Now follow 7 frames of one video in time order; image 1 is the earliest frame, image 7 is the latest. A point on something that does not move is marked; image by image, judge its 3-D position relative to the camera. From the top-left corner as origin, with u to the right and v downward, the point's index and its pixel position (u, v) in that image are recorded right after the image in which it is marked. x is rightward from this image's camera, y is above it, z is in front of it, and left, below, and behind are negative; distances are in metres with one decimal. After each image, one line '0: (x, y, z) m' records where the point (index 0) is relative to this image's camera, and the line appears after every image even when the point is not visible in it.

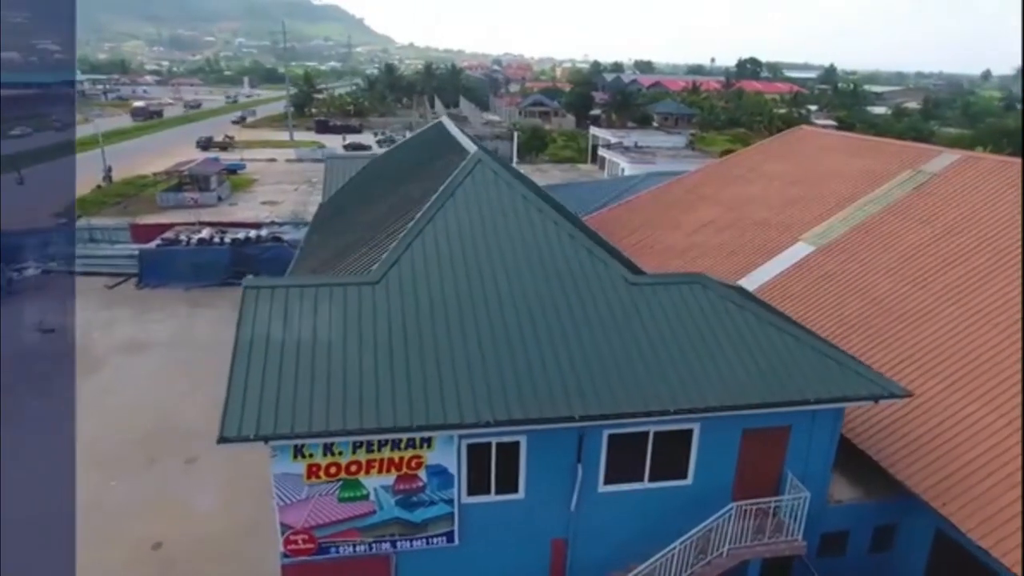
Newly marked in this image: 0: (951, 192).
0: (+9.1, +2.0, +14.8) m
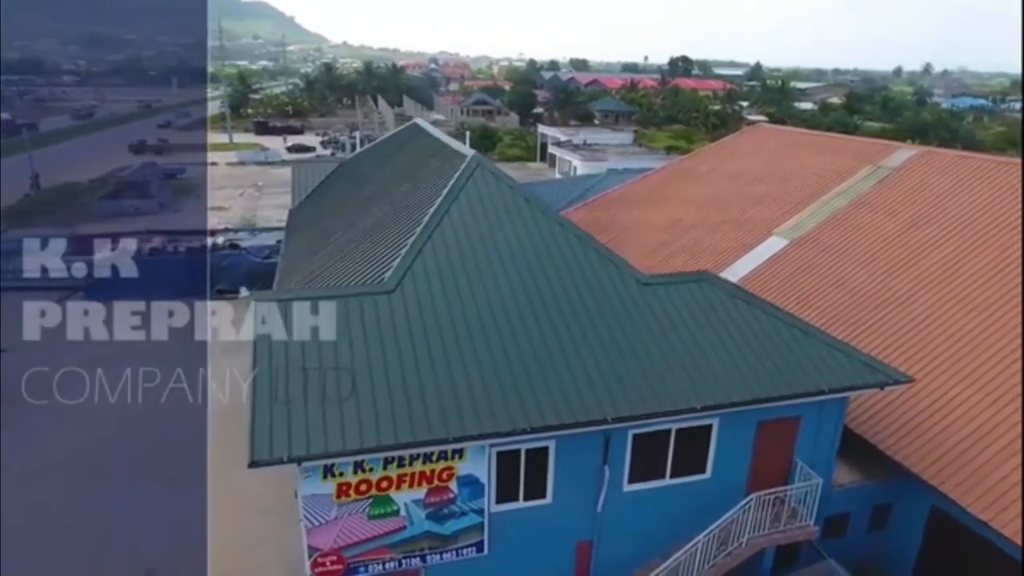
0: (+8.8, +2.3, +15.6) m
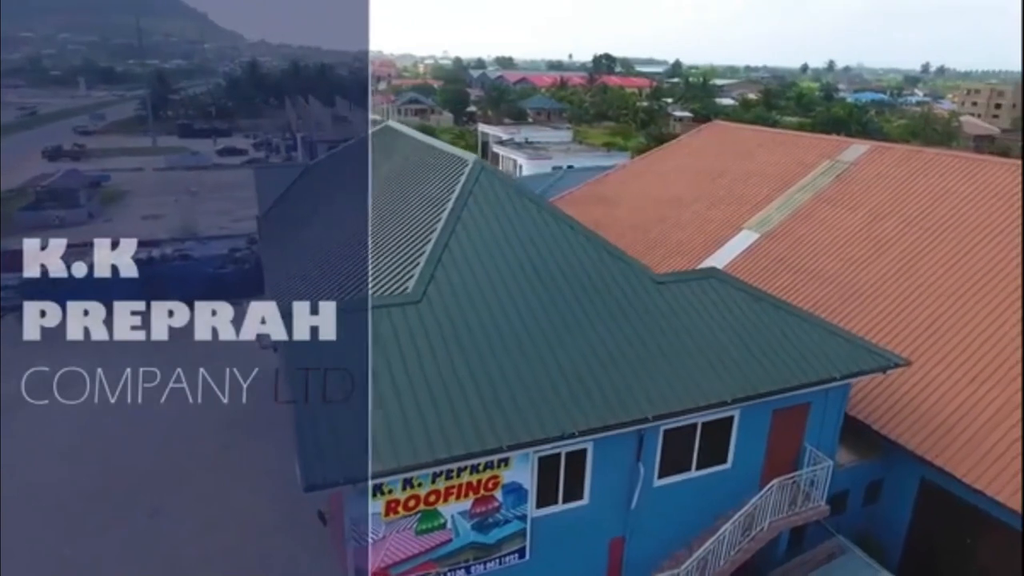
0: (+8.3, +2.5, +16.6) m
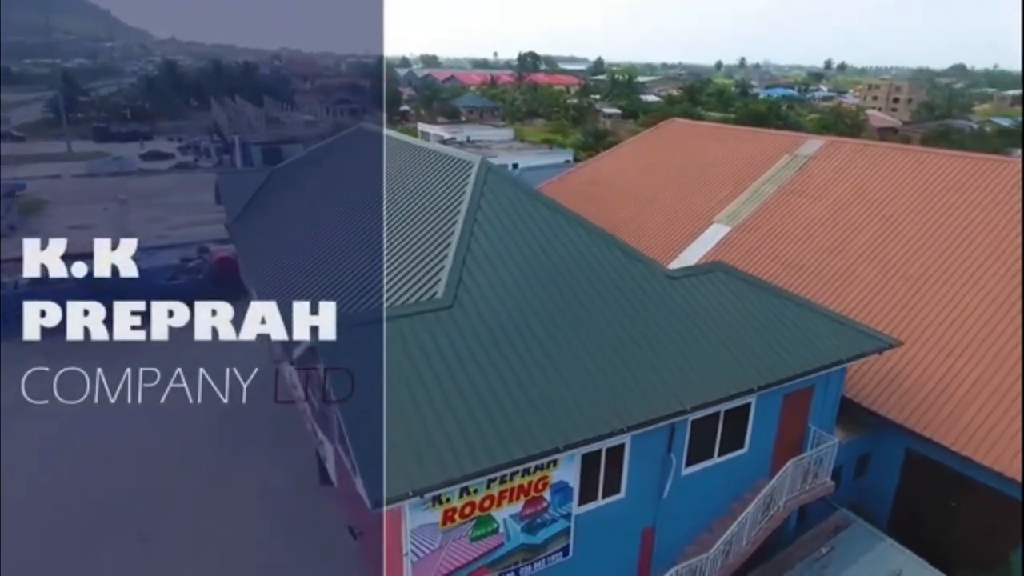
0: (+7.7, +2.9, +17.5) m
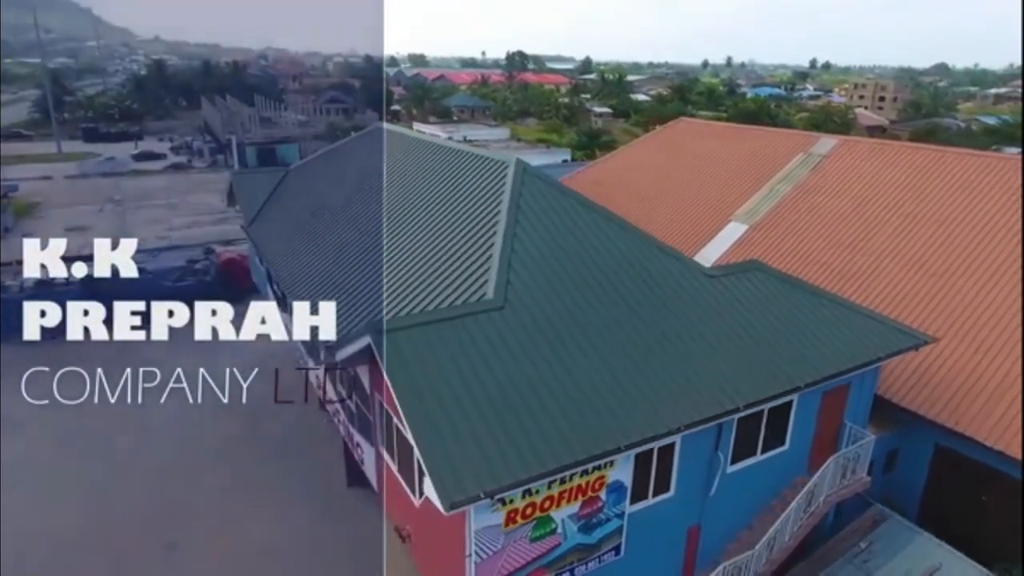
0: (+8.1, +3.0, +17.6) m
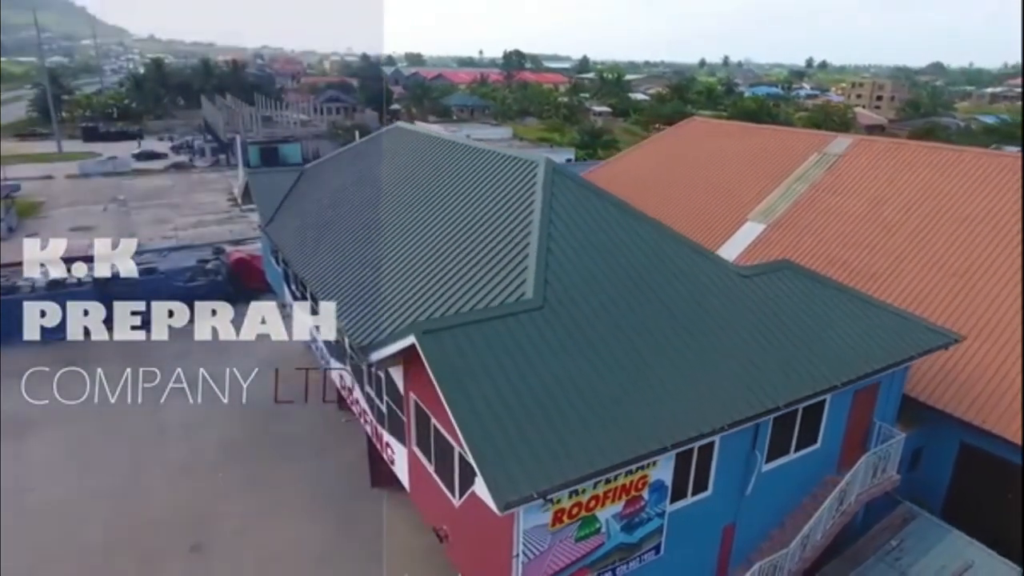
0: (+8.5, +3.0, +17.7) m
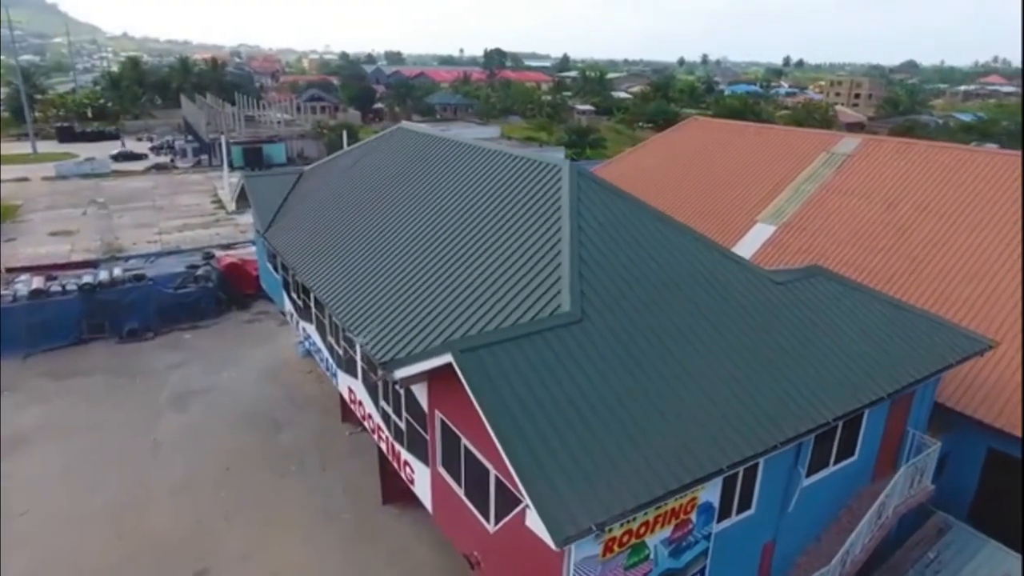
0: (+8.7, +3.0, +17.6) m
